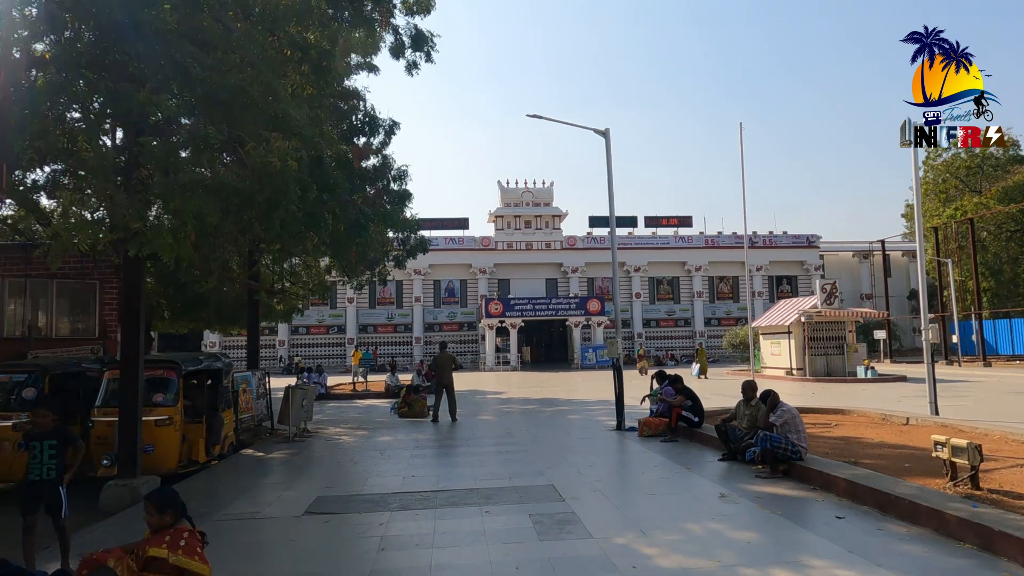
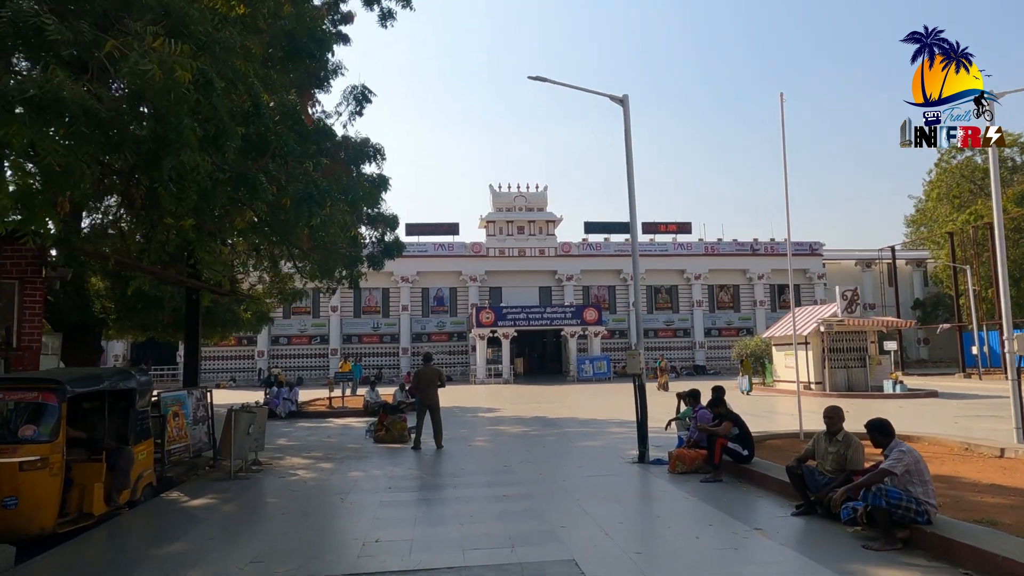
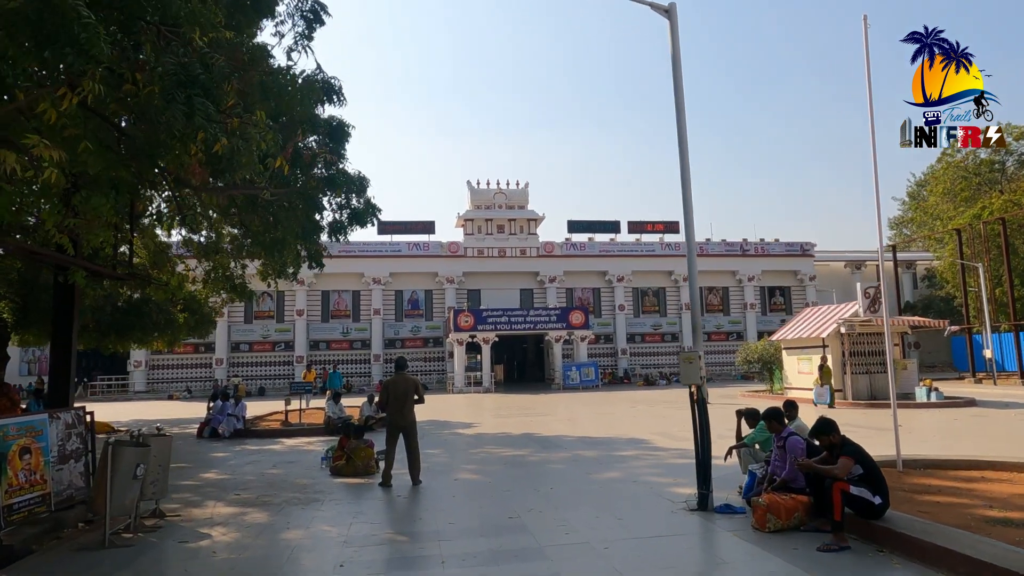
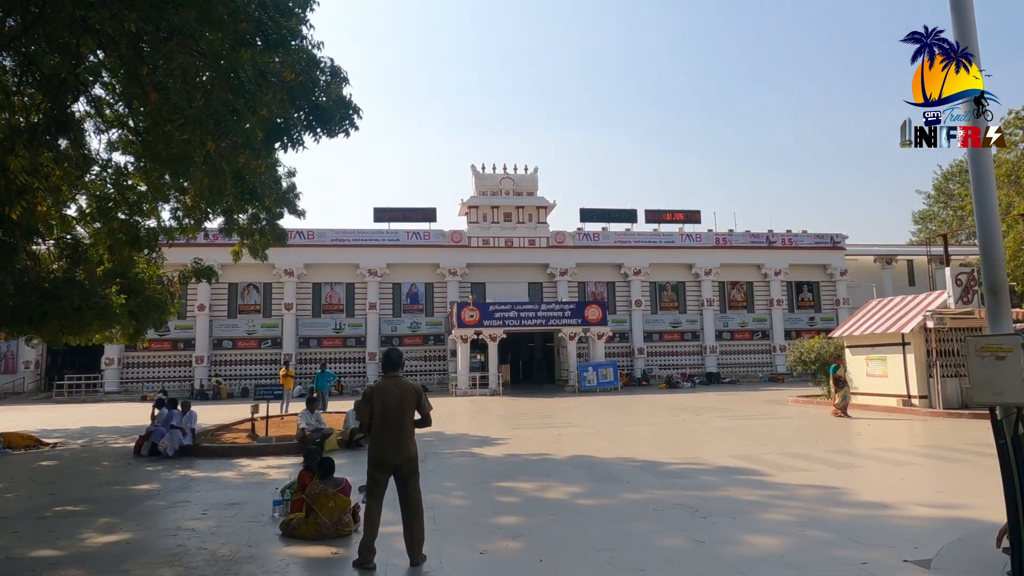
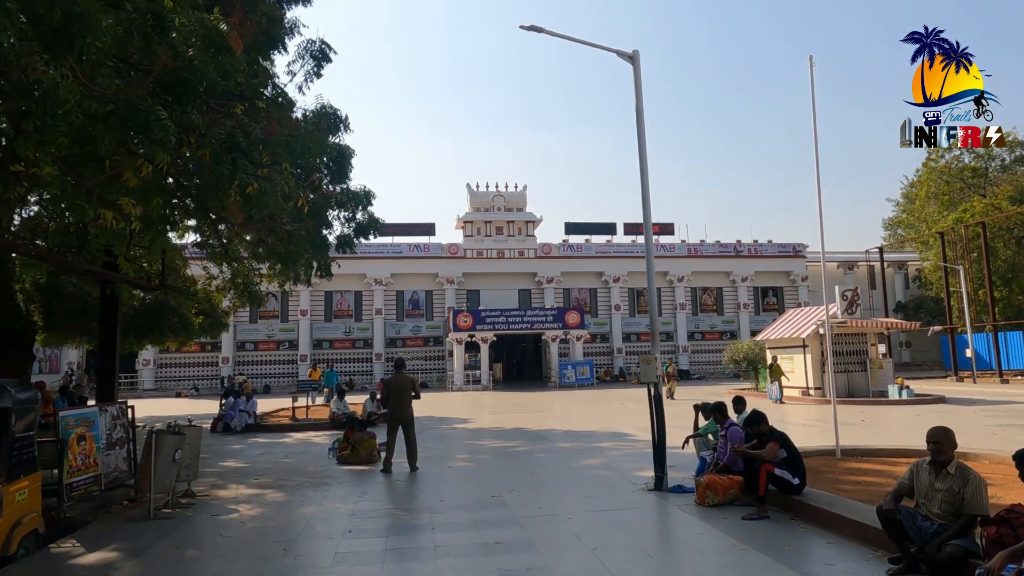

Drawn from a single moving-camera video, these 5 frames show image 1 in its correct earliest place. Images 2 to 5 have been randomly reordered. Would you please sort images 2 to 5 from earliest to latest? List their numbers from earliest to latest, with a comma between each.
2, 5, 3, 4
